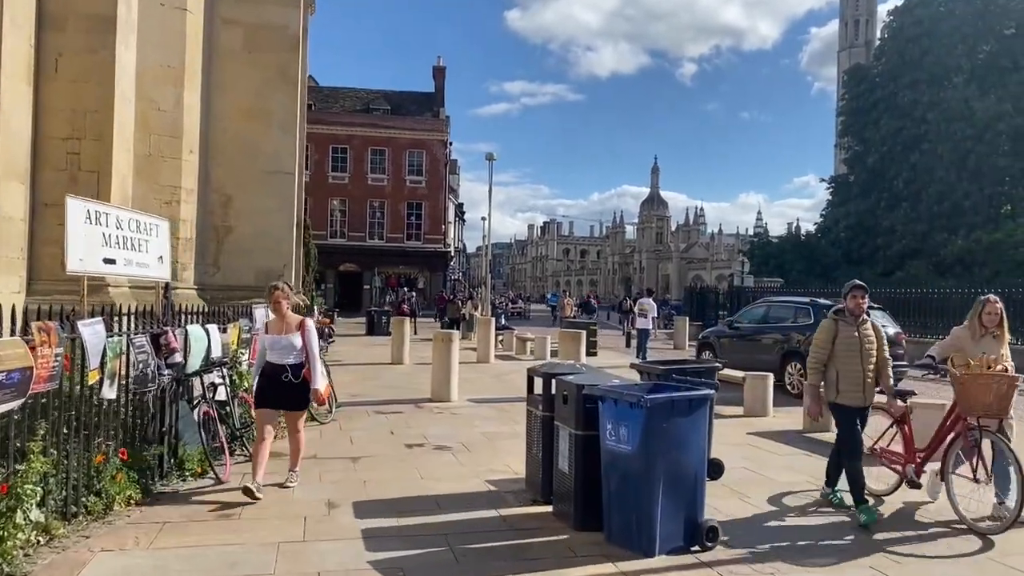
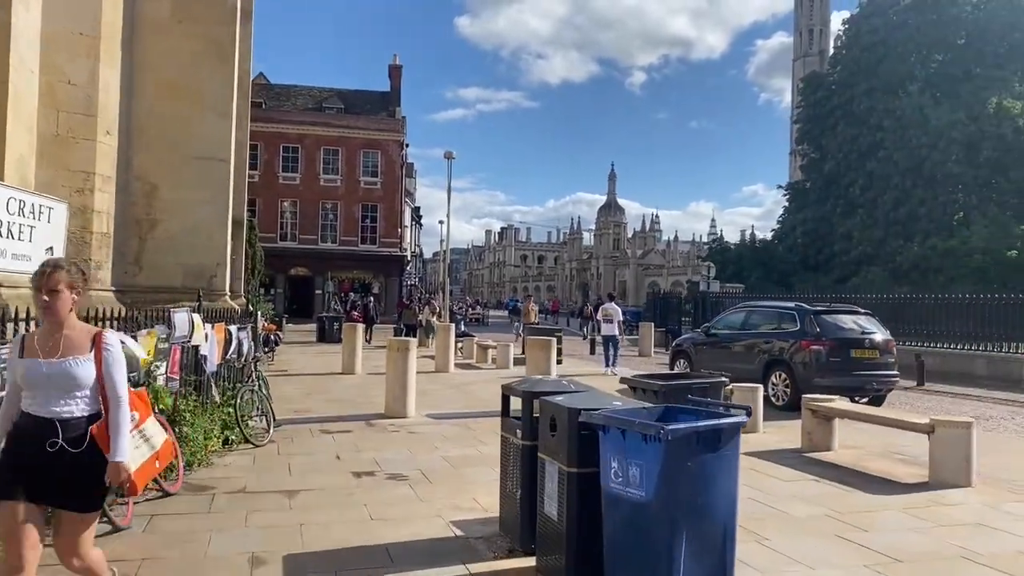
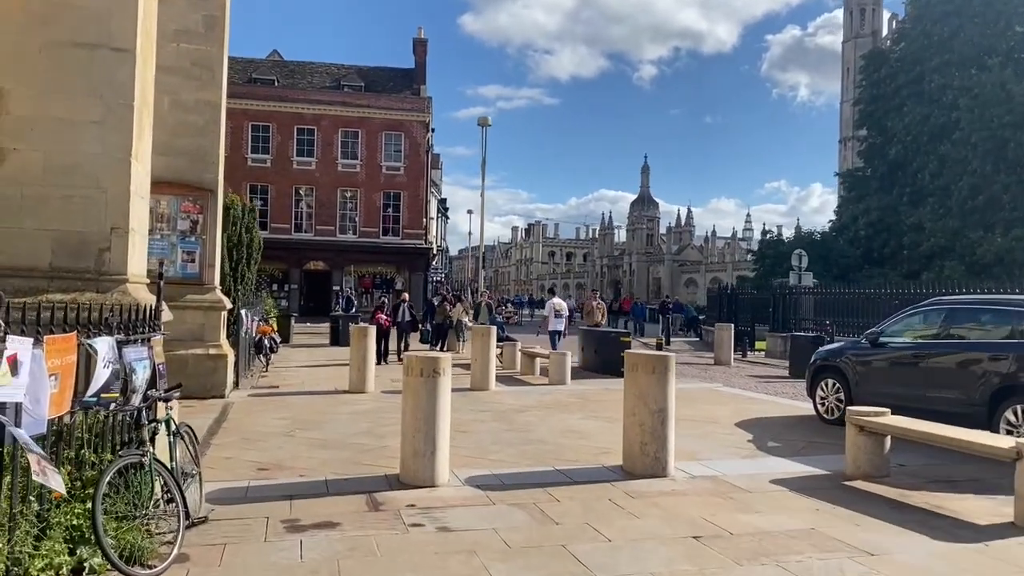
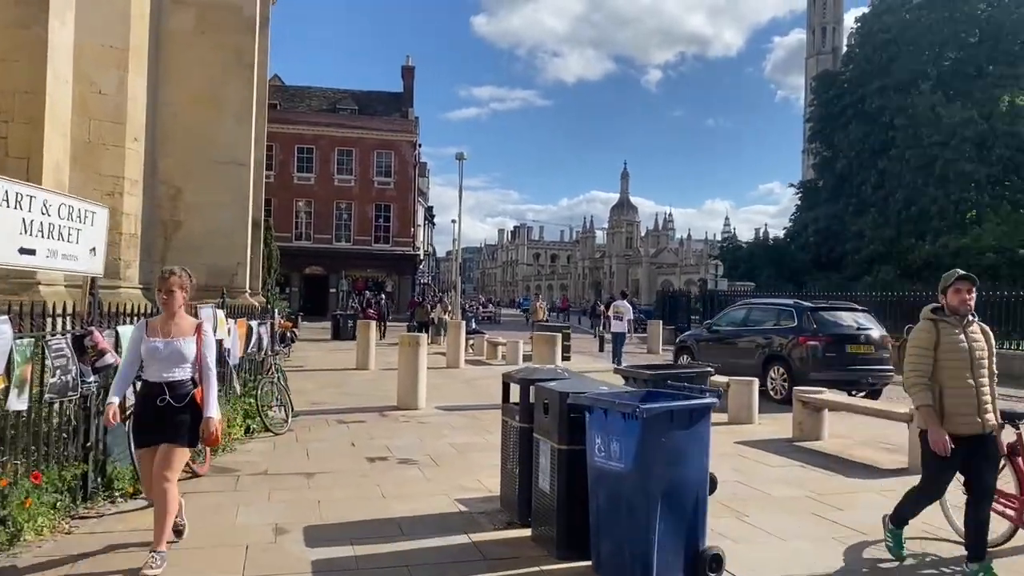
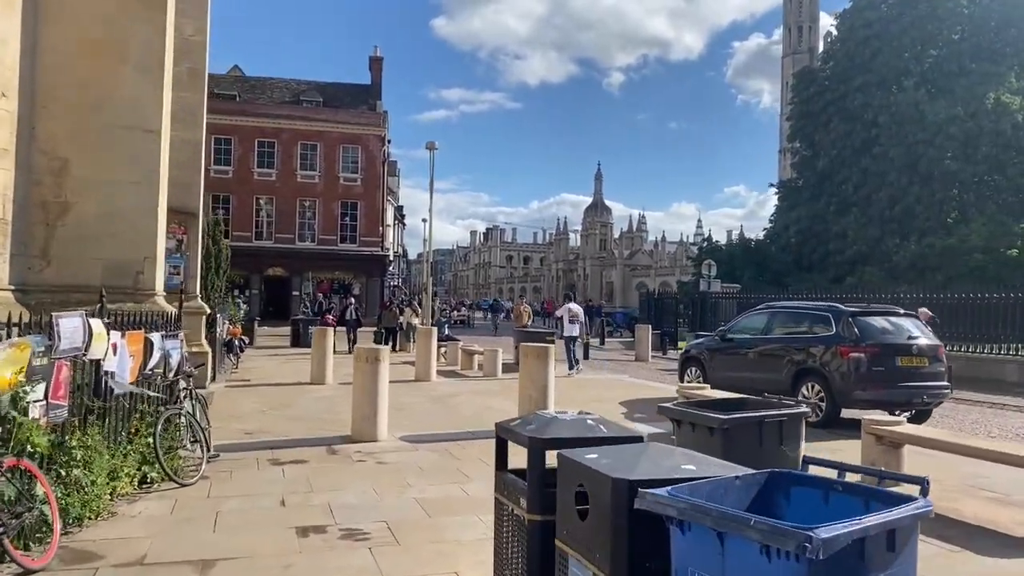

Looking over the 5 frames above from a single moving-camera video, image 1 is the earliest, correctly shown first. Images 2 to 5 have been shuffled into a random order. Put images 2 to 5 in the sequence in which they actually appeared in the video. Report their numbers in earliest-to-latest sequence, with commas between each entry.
4, 2, 5, 3
